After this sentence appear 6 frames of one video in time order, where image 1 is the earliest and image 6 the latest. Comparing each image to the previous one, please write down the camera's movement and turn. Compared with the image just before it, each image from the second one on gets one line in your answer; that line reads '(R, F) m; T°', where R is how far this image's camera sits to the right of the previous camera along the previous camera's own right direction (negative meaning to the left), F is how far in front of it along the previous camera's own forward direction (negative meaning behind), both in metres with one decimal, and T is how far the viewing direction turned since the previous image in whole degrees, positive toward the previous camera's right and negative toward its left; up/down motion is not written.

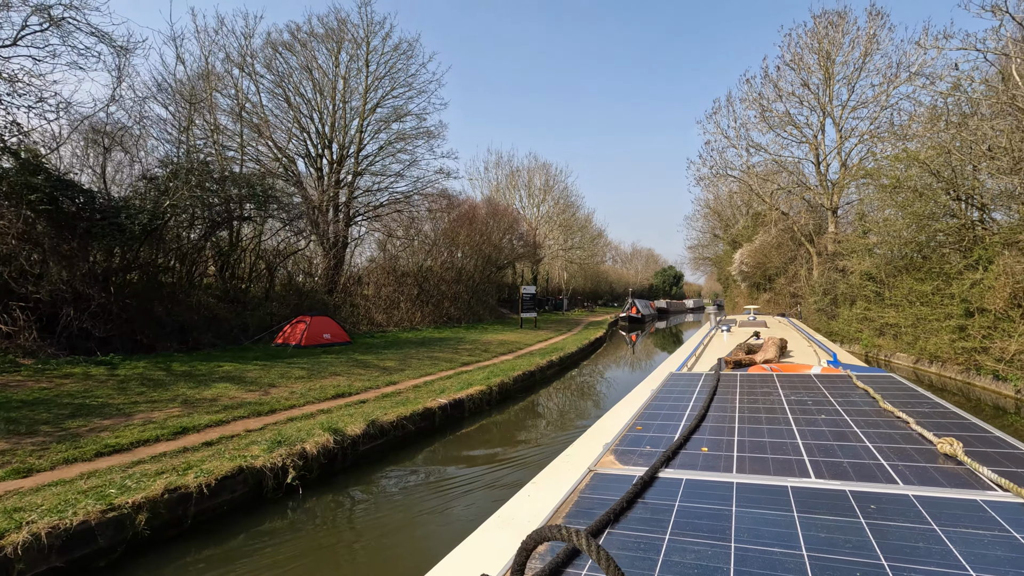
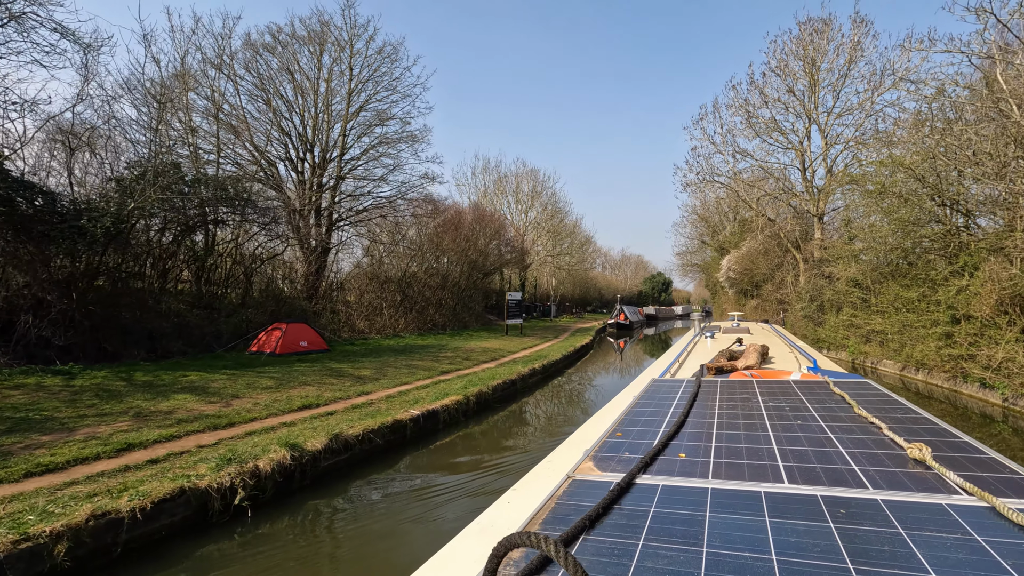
(+0.2, +0.3) m; +1°
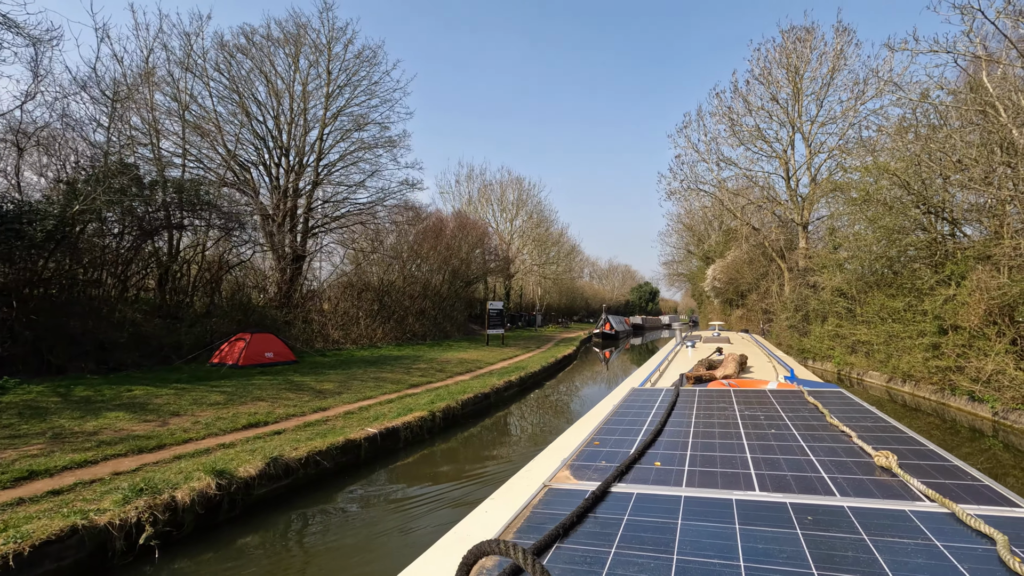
(+0.3, +0.4) m; +1°
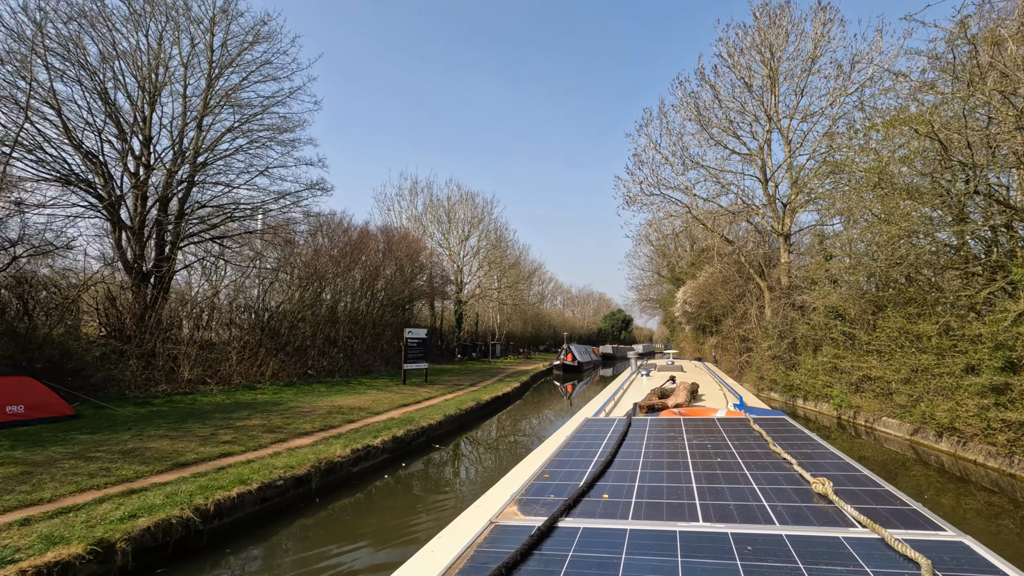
(+1.6, +3.2) m; +3°
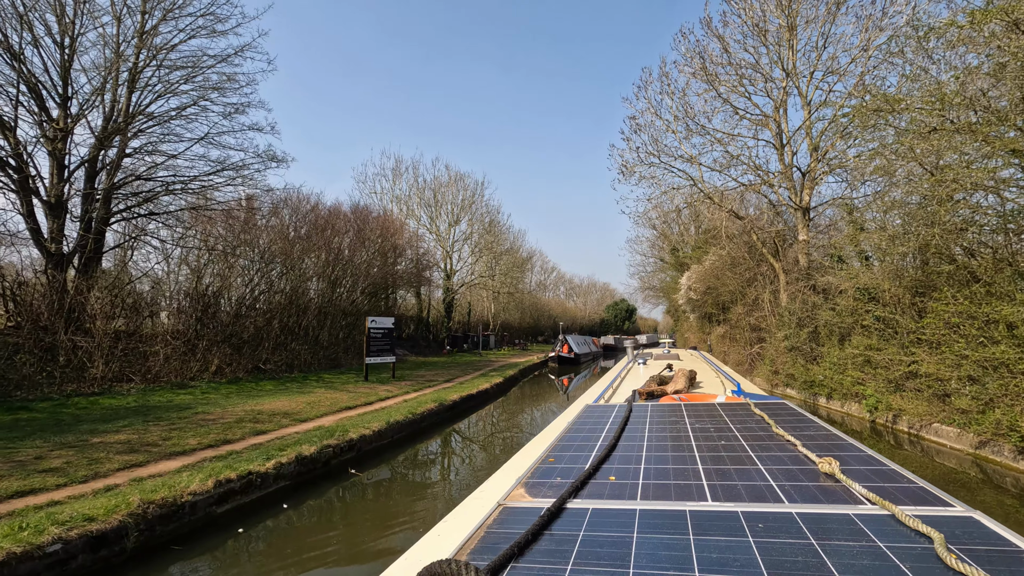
(+0.7, +1.8) m; -1°
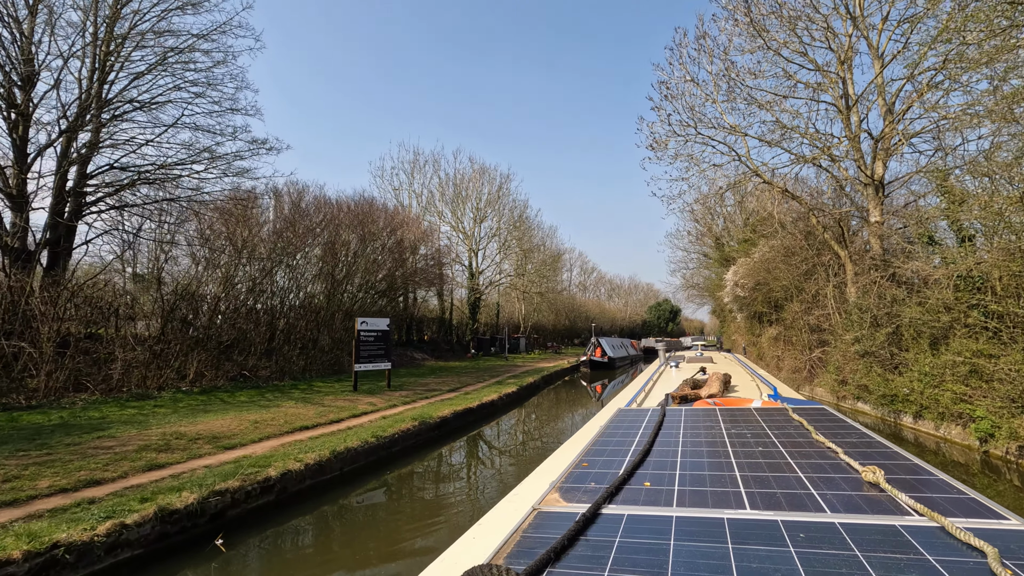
(+0.8, +1.7) m; -5°
